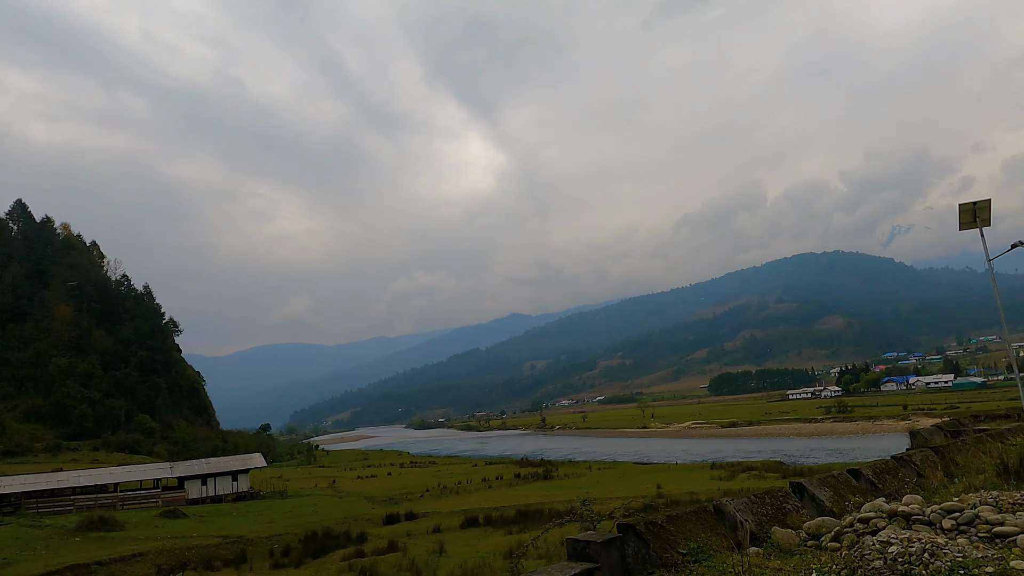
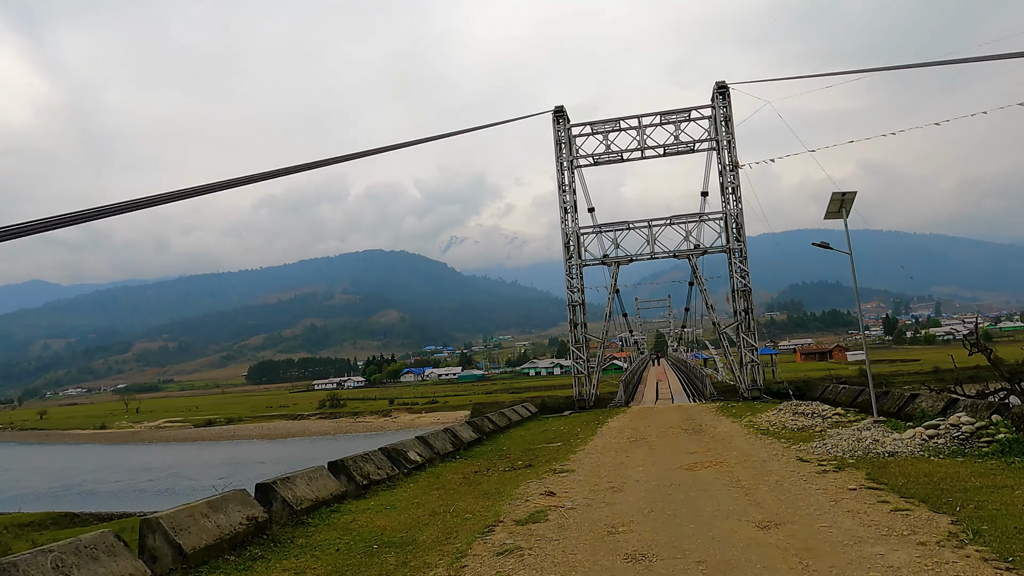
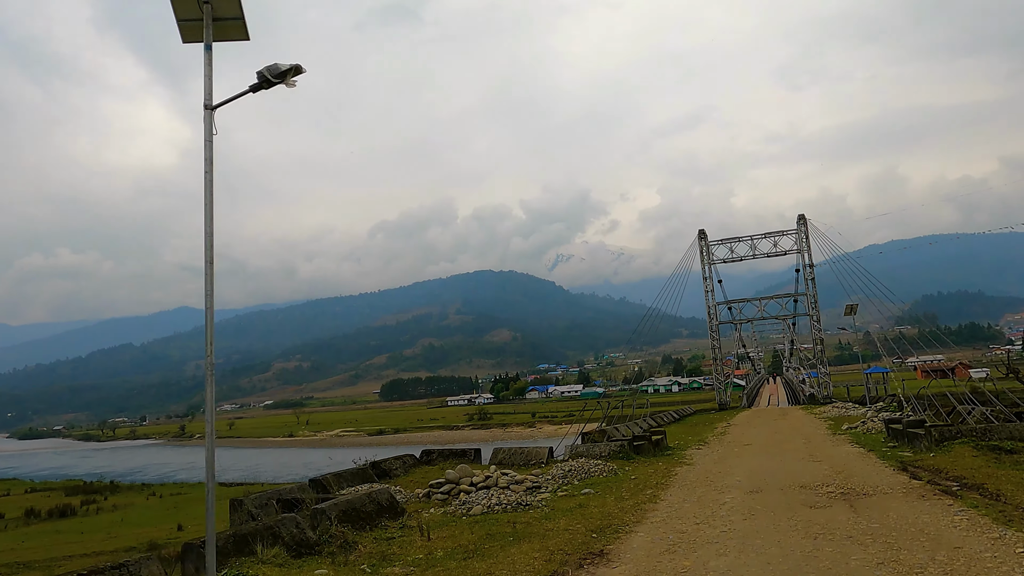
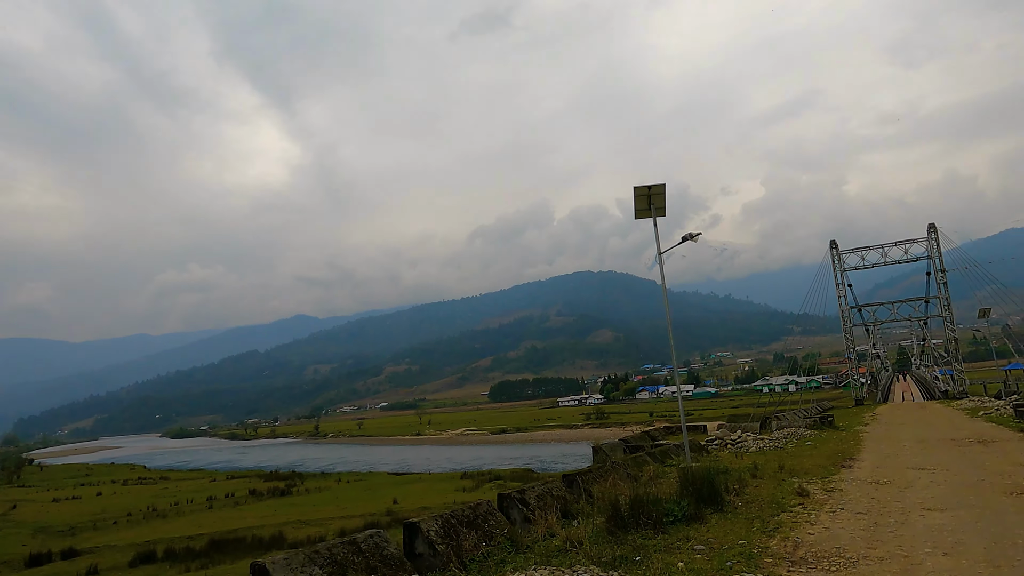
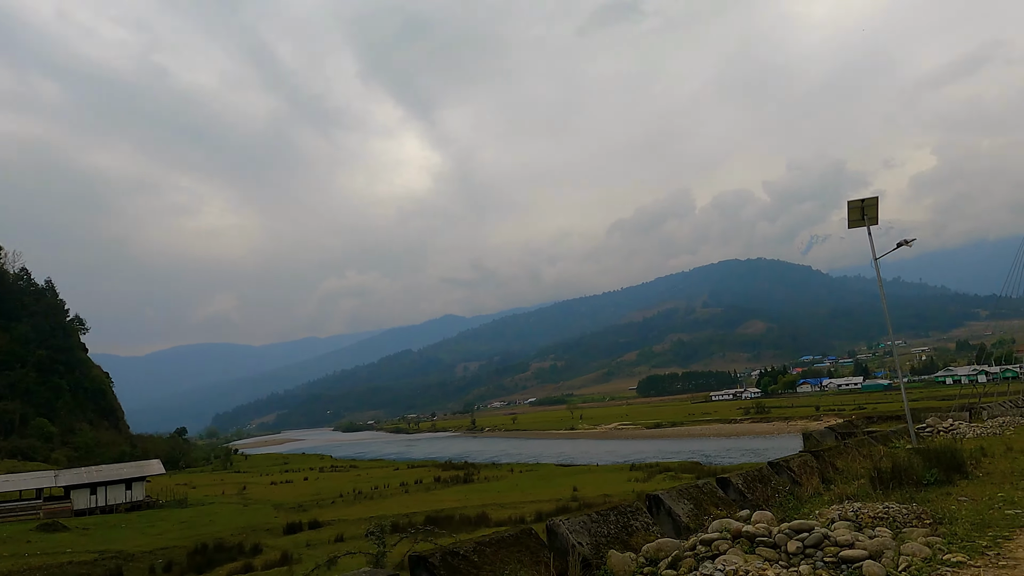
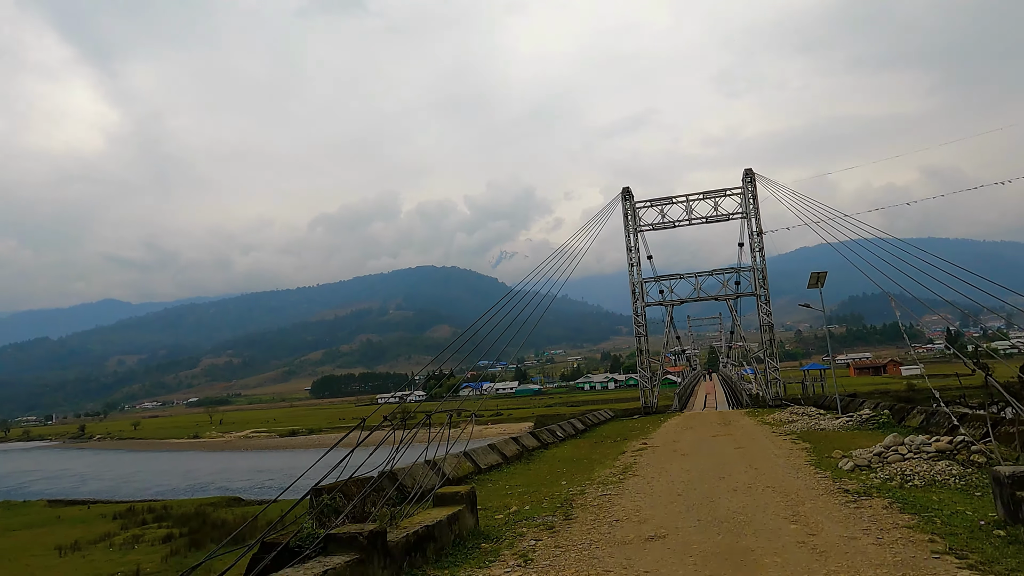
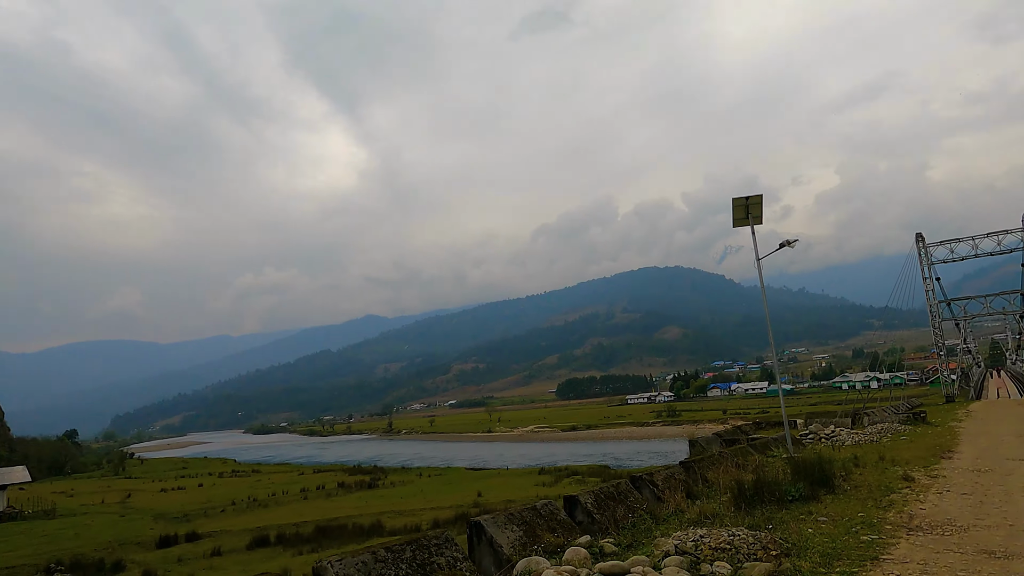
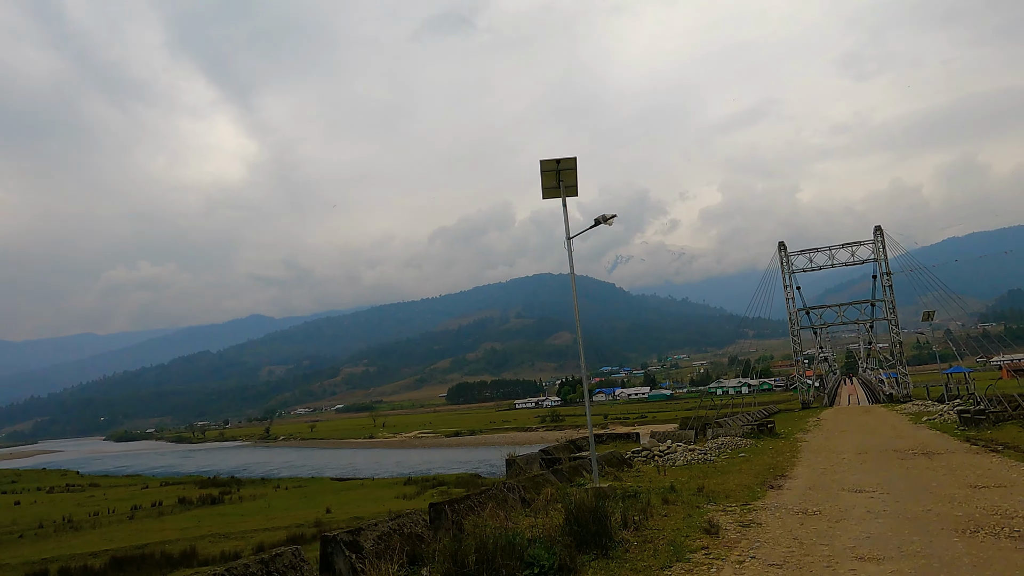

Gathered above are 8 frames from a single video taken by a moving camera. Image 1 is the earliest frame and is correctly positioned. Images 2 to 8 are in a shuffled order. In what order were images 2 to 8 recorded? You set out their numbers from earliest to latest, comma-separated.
5, 7, 4, 8, 3, 6, 2
